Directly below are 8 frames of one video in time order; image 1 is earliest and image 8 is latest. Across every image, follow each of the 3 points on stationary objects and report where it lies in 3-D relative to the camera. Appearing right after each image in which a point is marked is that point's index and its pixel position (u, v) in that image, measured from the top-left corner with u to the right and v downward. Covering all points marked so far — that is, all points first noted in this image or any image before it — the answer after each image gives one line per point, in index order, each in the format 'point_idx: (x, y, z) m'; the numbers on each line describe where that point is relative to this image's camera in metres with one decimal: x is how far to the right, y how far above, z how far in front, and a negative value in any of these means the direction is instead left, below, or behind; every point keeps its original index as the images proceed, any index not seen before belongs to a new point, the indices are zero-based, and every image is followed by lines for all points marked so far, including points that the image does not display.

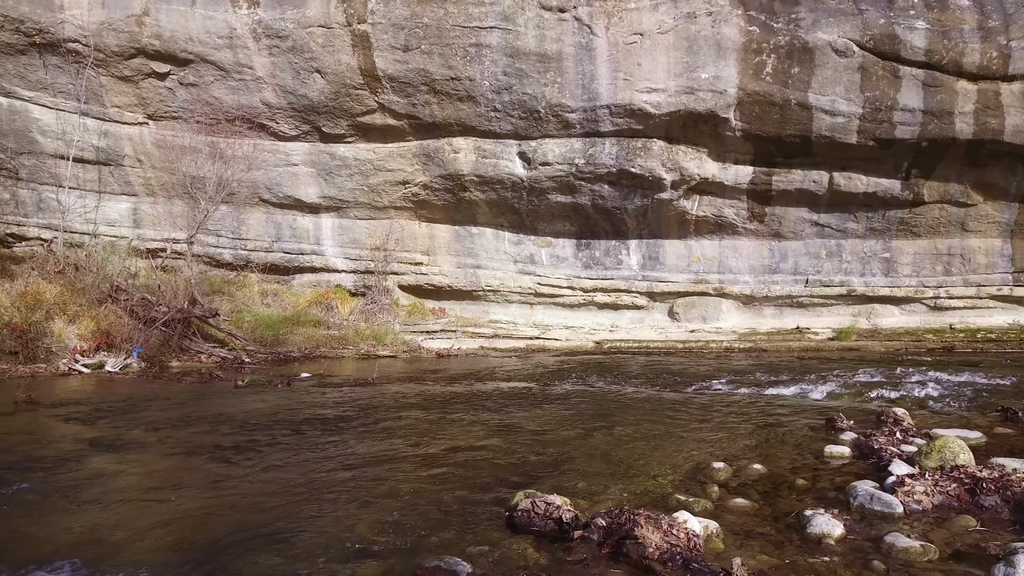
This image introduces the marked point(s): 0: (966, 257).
0: (+4.9, +0.3, +9.0) m
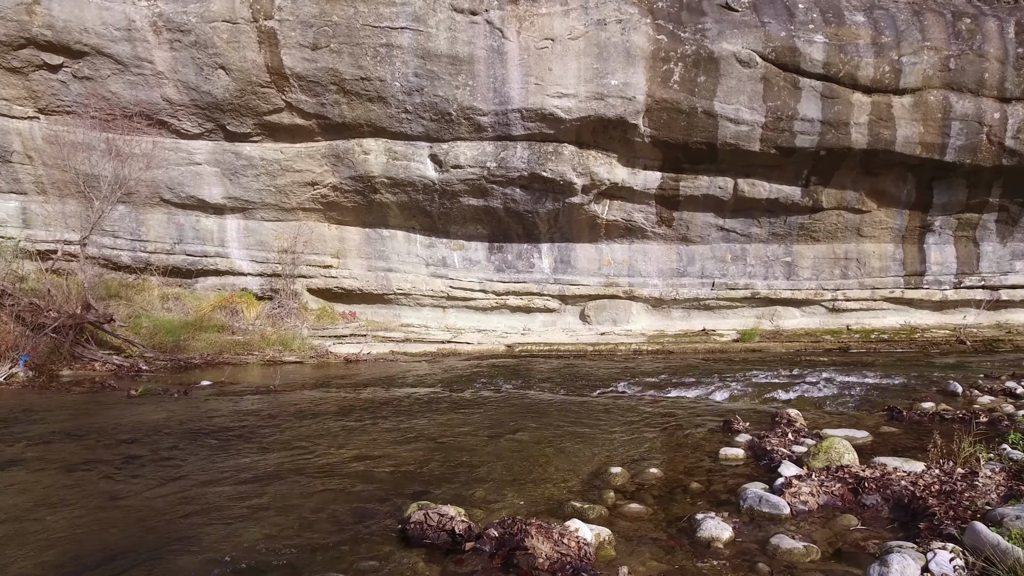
0: (+4.0, +0.3, +9.5) m
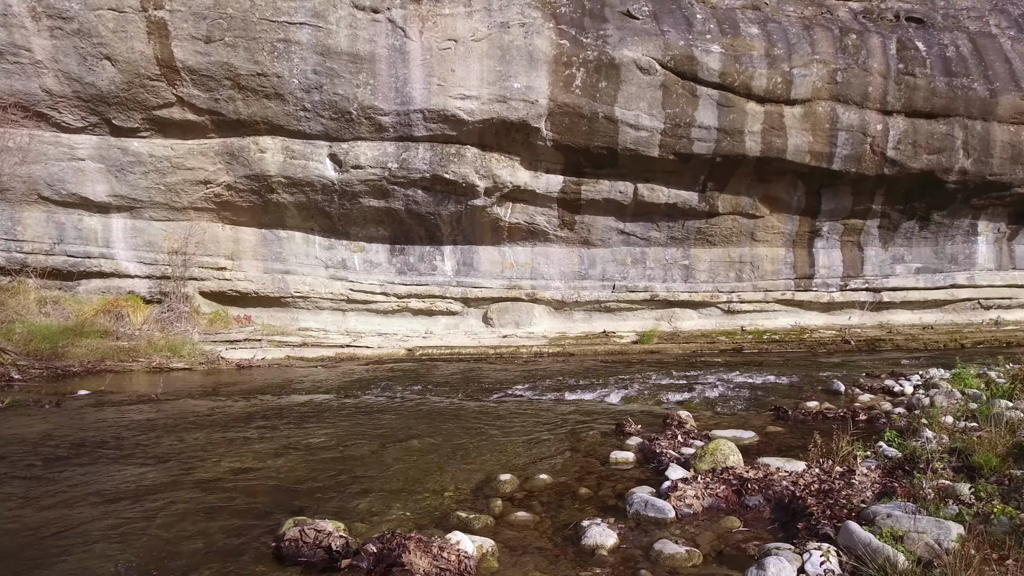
0: (+2.8, +0.3, +9.8) m
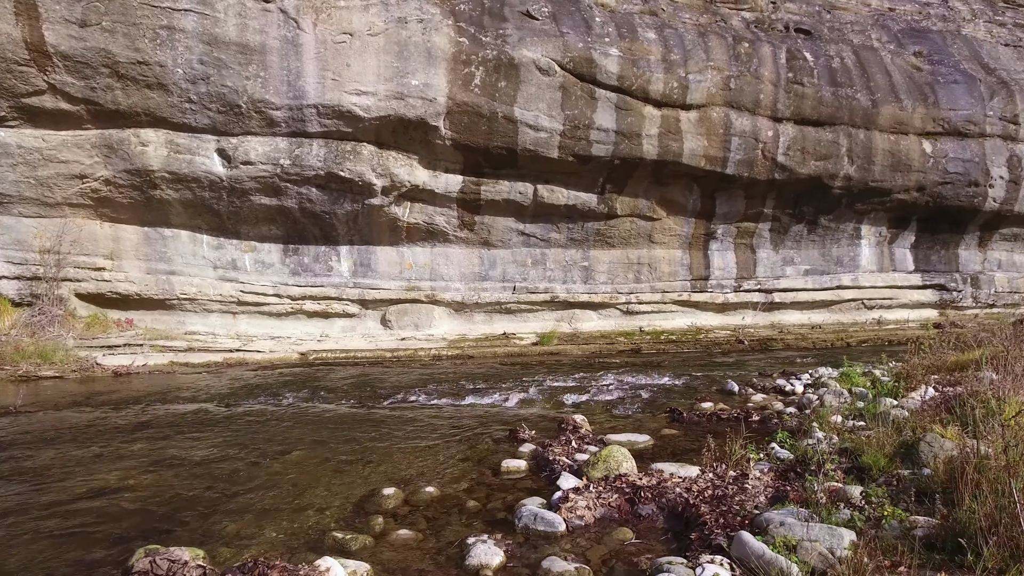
0: (+1.7, +0.3, +9.9) m
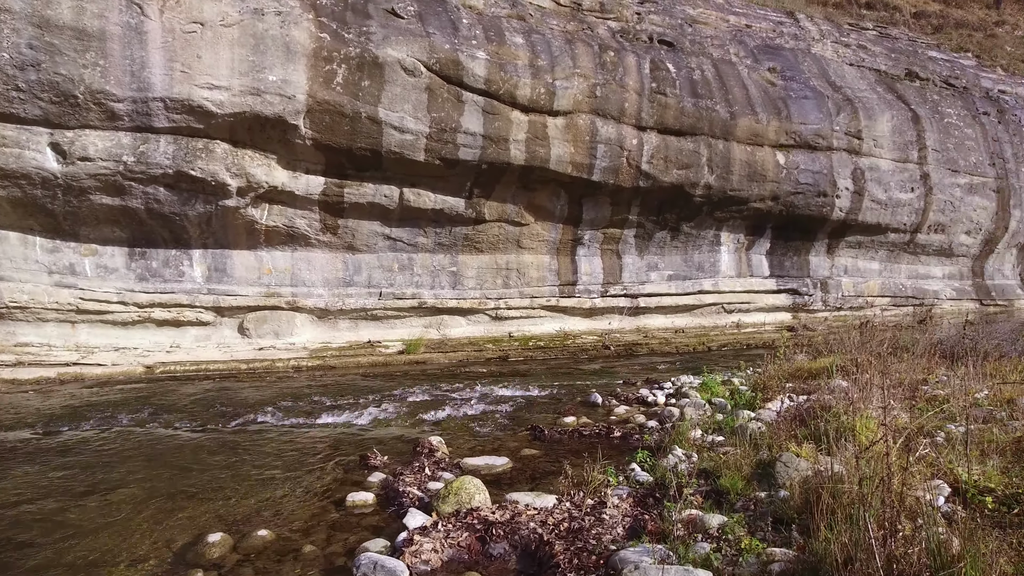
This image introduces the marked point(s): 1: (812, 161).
0: (+0.1, +0.2, +9.8) m
1: (+3.8, +1.6, +10.7) m
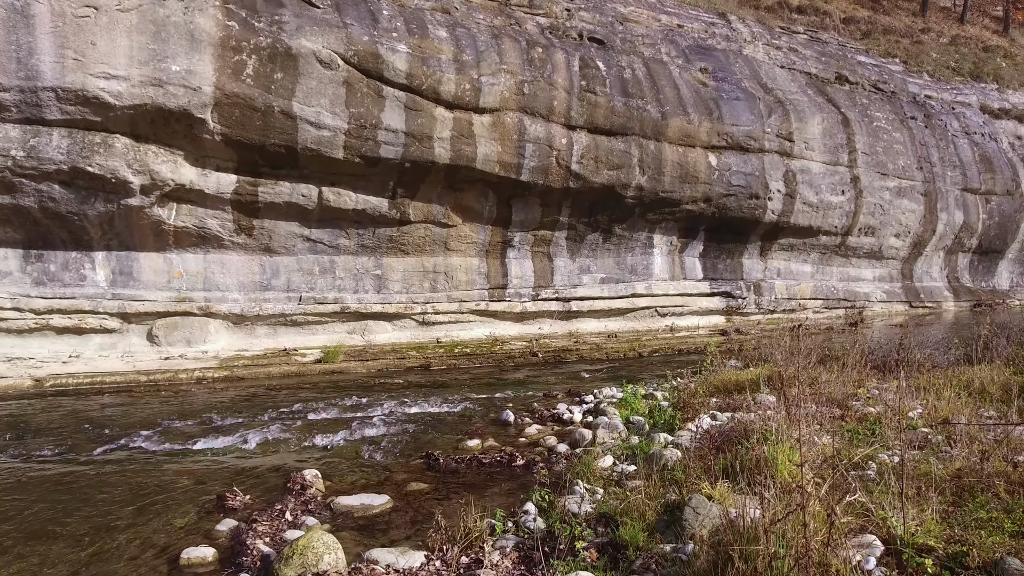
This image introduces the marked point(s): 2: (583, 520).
0: (-0.7, +0.2, +9.5) m
1: (+2.9, +1.6, +10.6) m
2: (+0.2, -0.6, +2.4) m
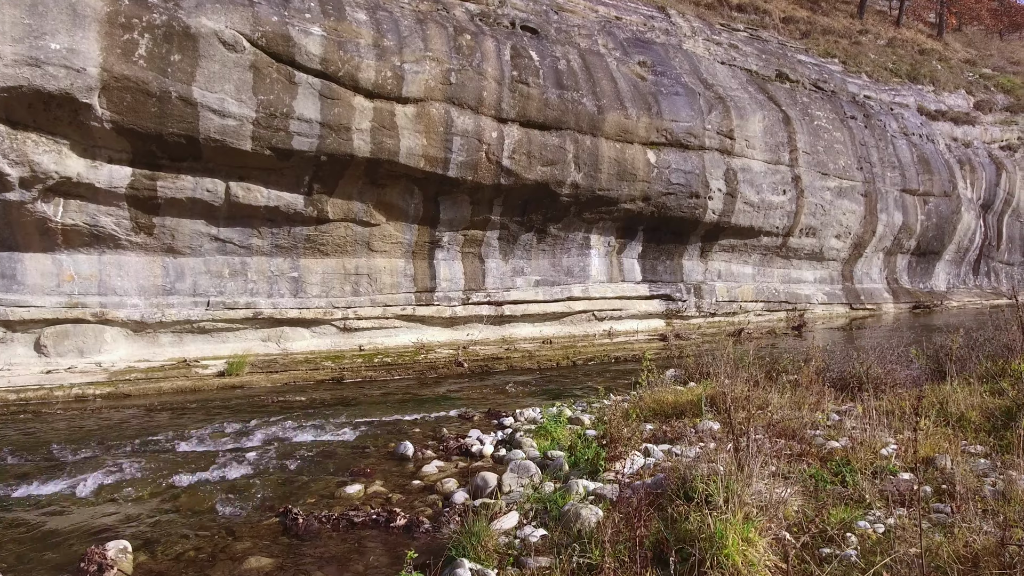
0: (-1.5, +0.1, +8.8) m
1: (+2.1, +1.6, +10.1) m
2: (-0.1, -0.7, +1.8) m
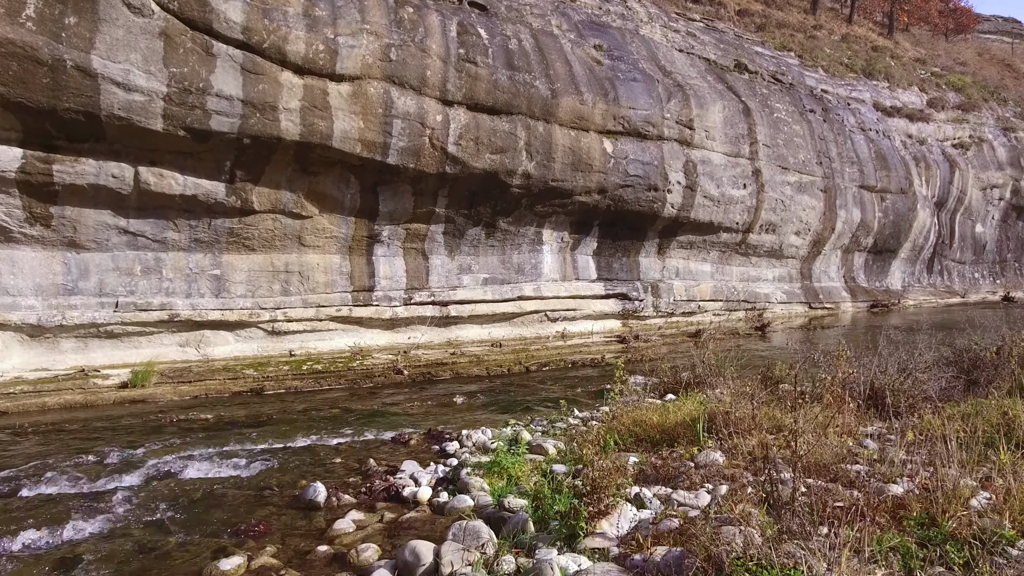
0: (-2.0, +0.1, +8.0) m
1: (+1.5, +1.6, +9.5) m
2: (-0.1, -0.6, +1.1) m
